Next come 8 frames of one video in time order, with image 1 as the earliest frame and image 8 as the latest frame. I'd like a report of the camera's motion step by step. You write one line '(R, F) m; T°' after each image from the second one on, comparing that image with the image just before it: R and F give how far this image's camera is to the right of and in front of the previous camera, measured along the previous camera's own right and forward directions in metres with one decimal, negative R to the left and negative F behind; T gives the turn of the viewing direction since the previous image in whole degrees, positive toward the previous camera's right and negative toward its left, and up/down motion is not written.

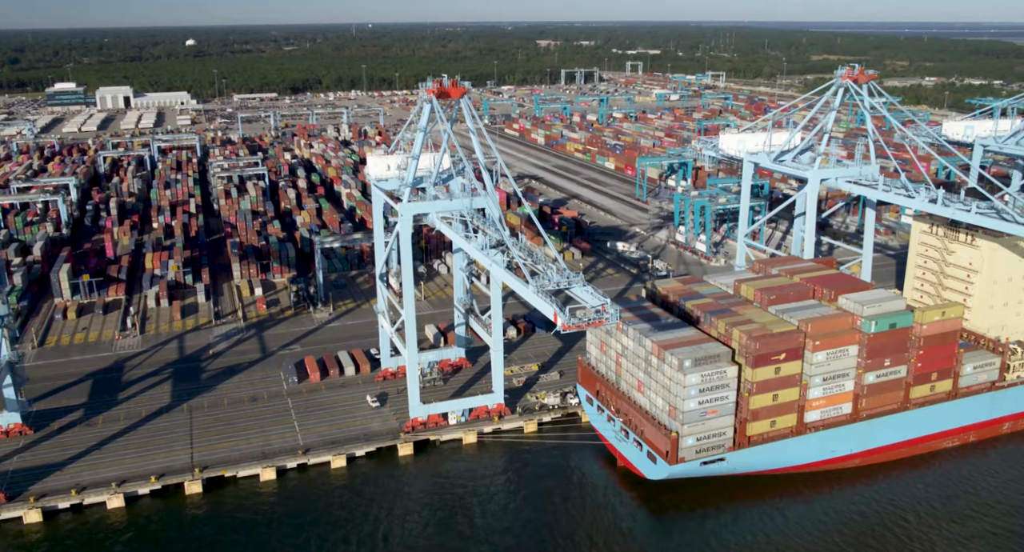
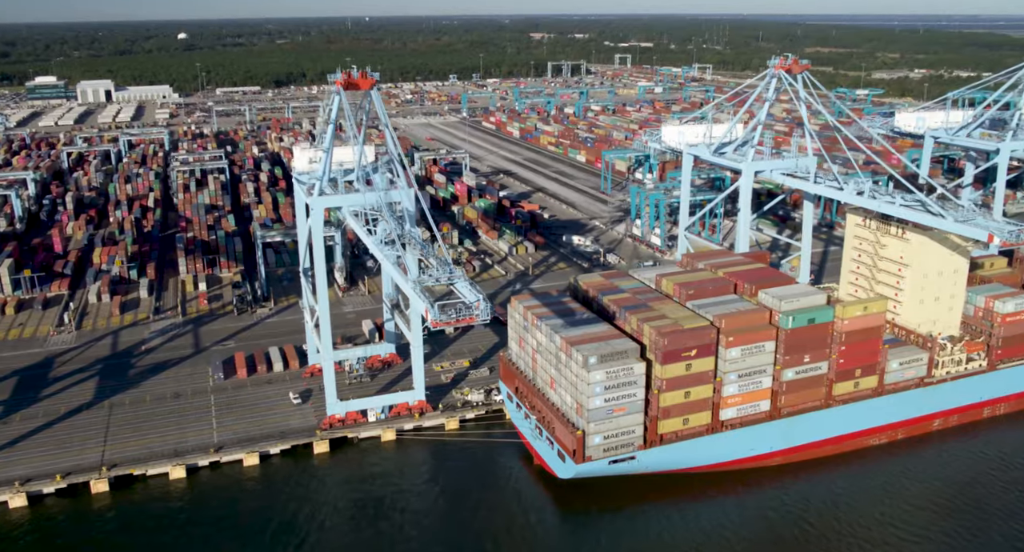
(+2.4, +0.5) m; 0°
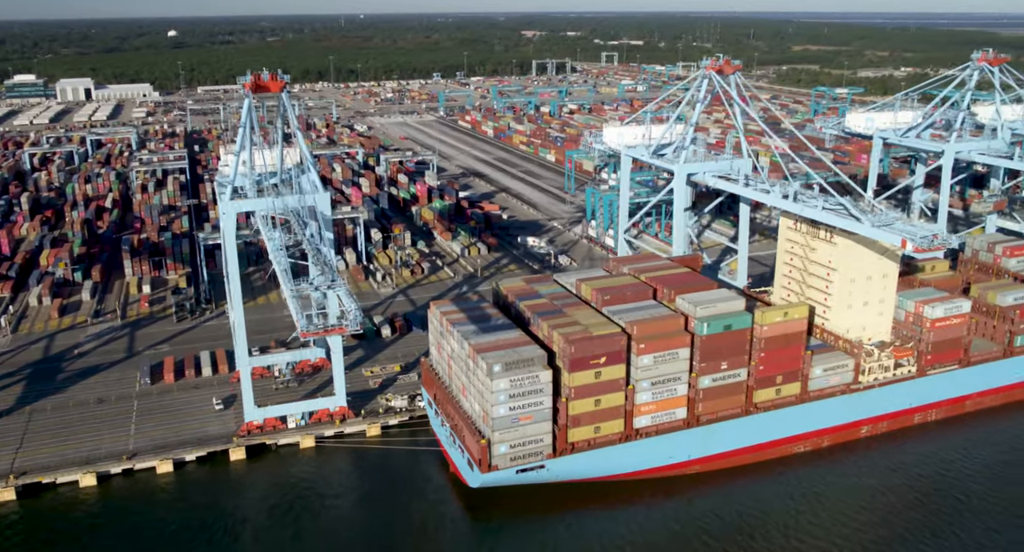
(+2.2, +0.4) m; 0°
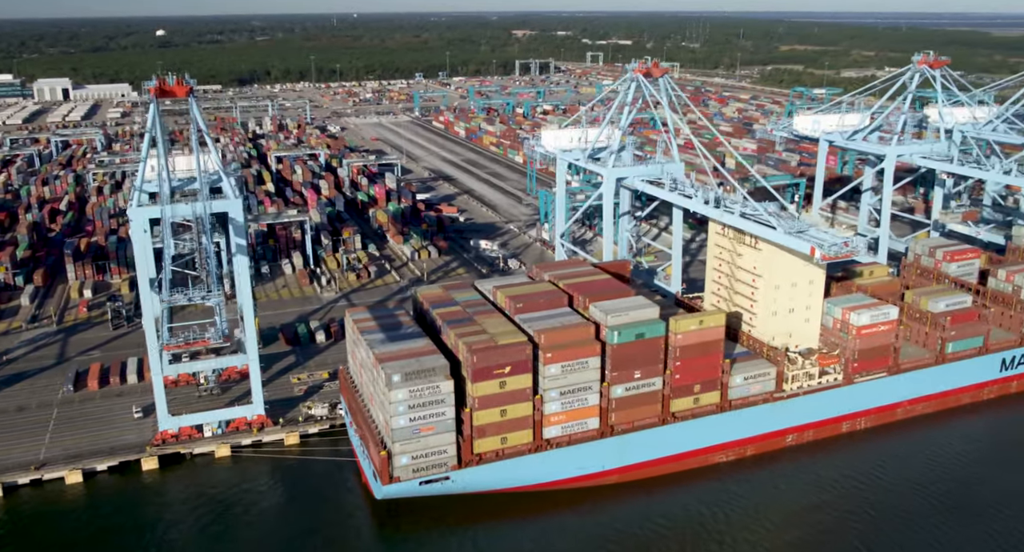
(+2.2, +0.4) m; 0°
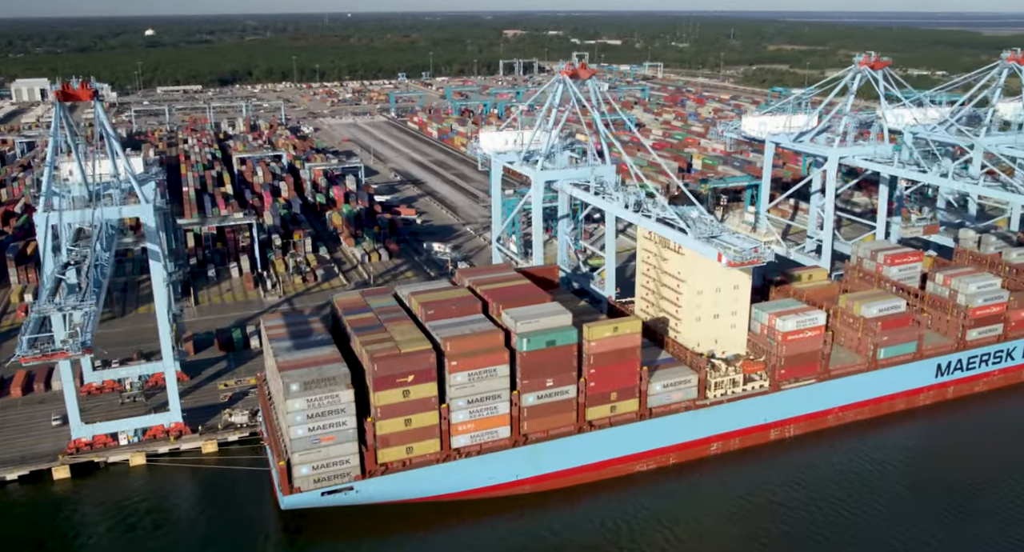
(+2.2, +0.4) m; 0°
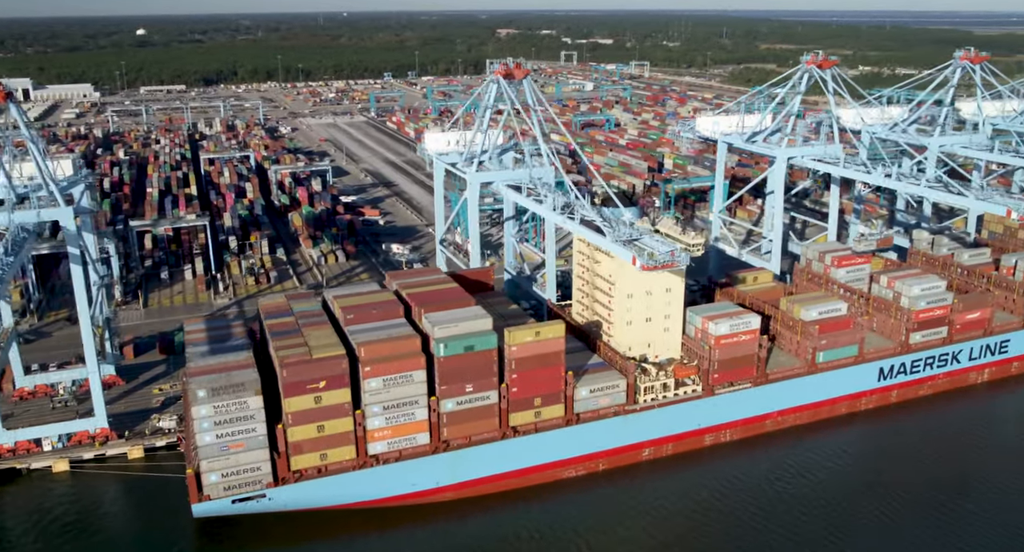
(+1.9, +0.3) m; 0°
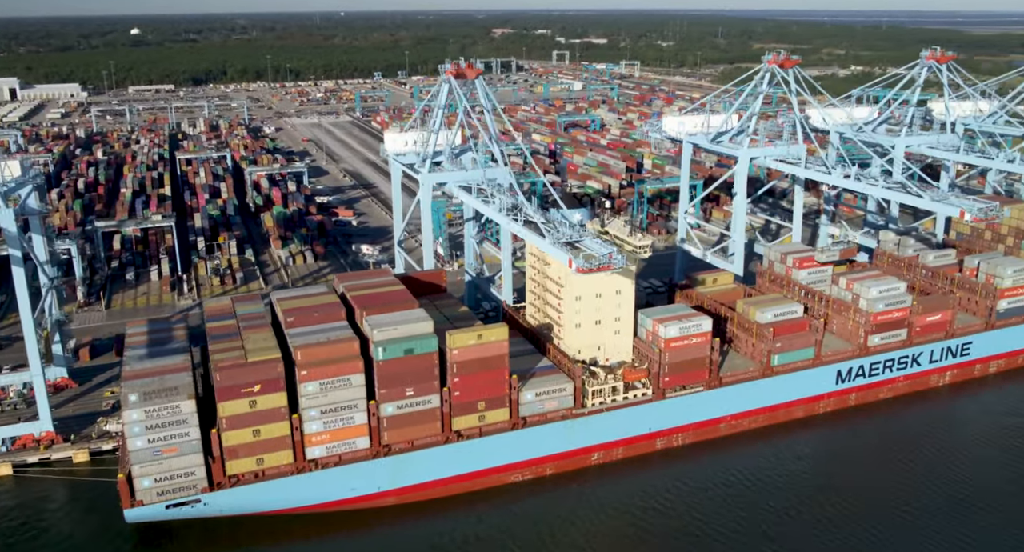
(+1.4, +0.2) m; 0°
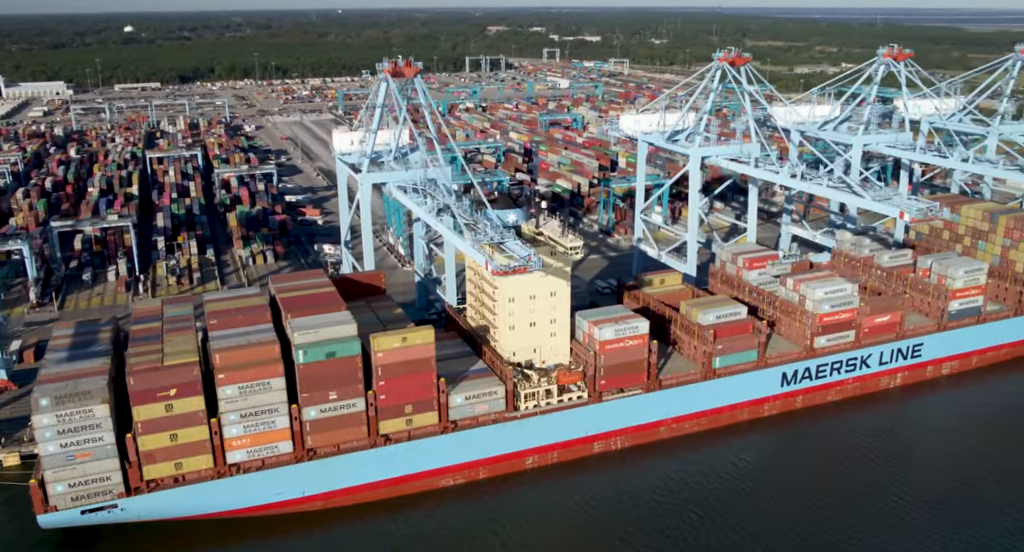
(+1.8, +0.3) m; 0°
